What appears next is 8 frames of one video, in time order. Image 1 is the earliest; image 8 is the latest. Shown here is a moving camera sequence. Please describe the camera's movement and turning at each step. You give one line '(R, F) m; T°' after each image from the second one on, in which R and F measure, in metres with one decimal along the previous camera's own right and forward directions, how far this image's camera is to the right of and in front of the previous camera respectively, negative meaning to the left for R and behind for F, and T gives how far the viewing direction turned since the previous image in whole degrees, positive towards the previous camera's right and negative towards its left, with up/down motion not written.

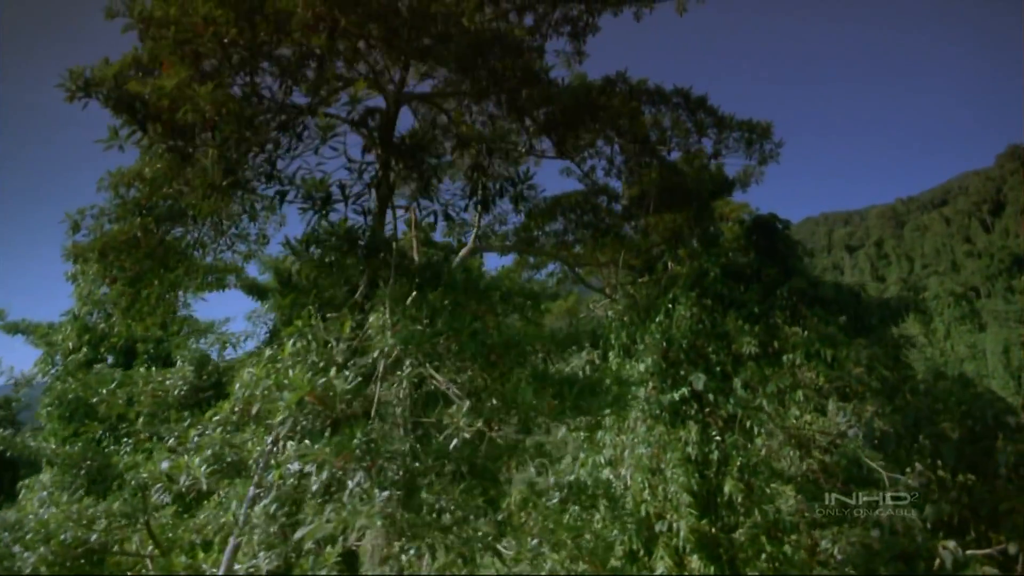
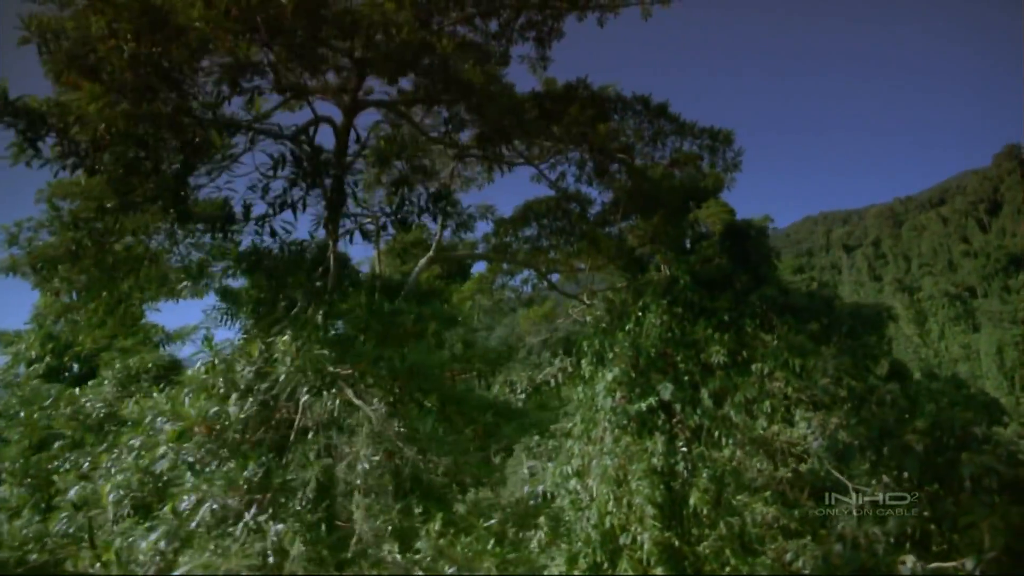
(+0.3, +0.1) m; 0°
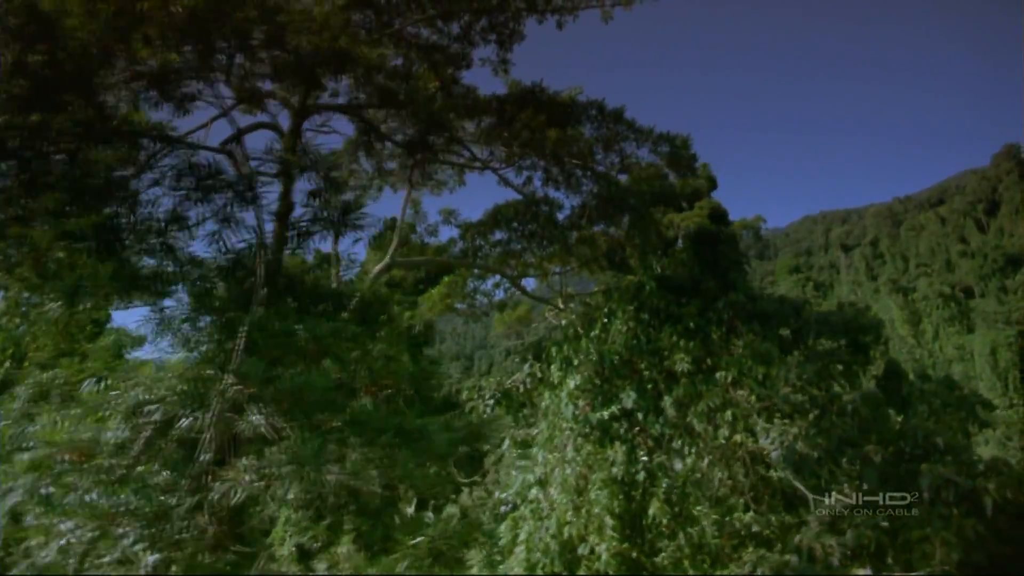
(+0.3, +0.1) m; 0°
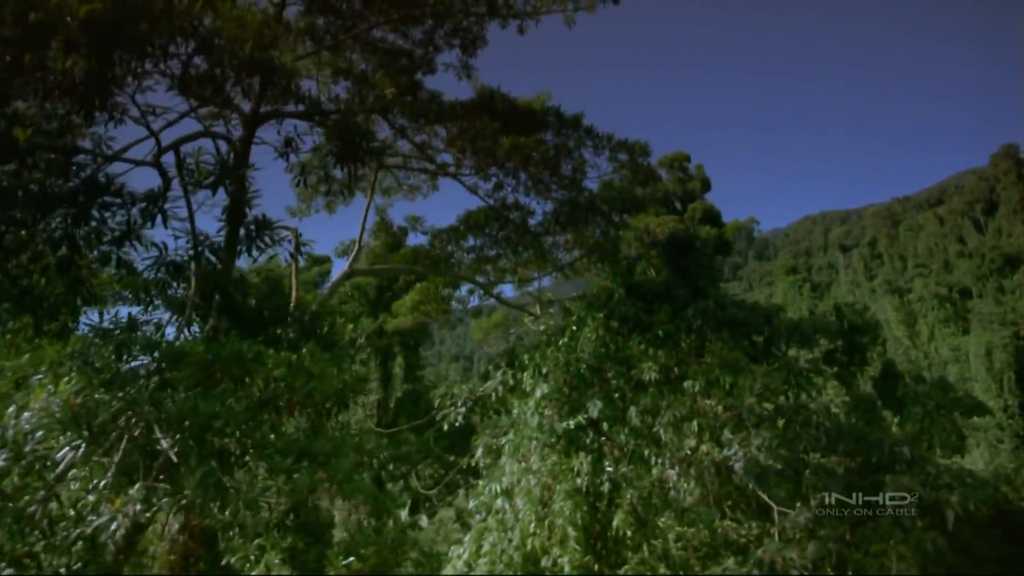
(+0.3, 0.0) m; 0°
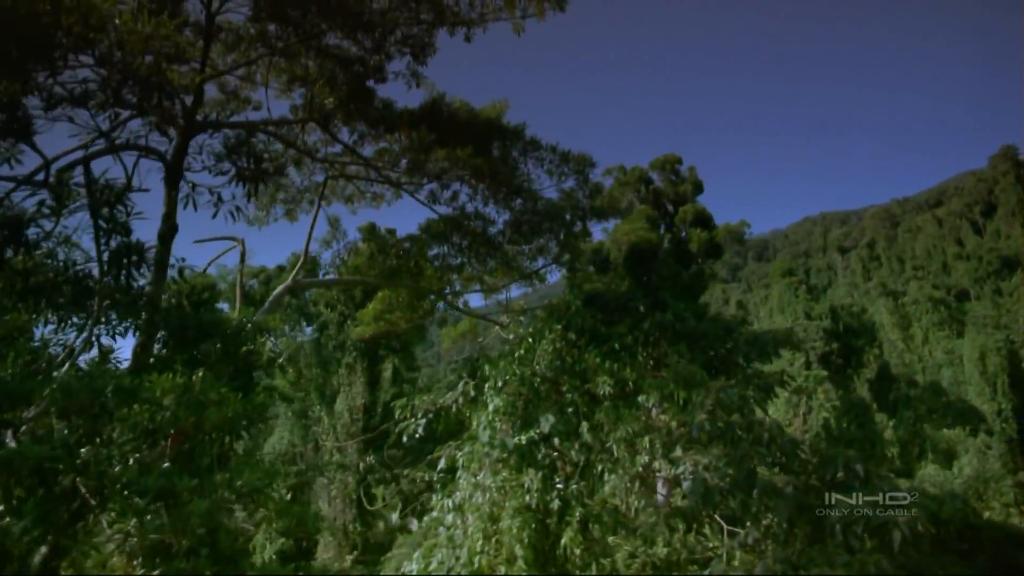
(+0.4, +0.1) m; 0°
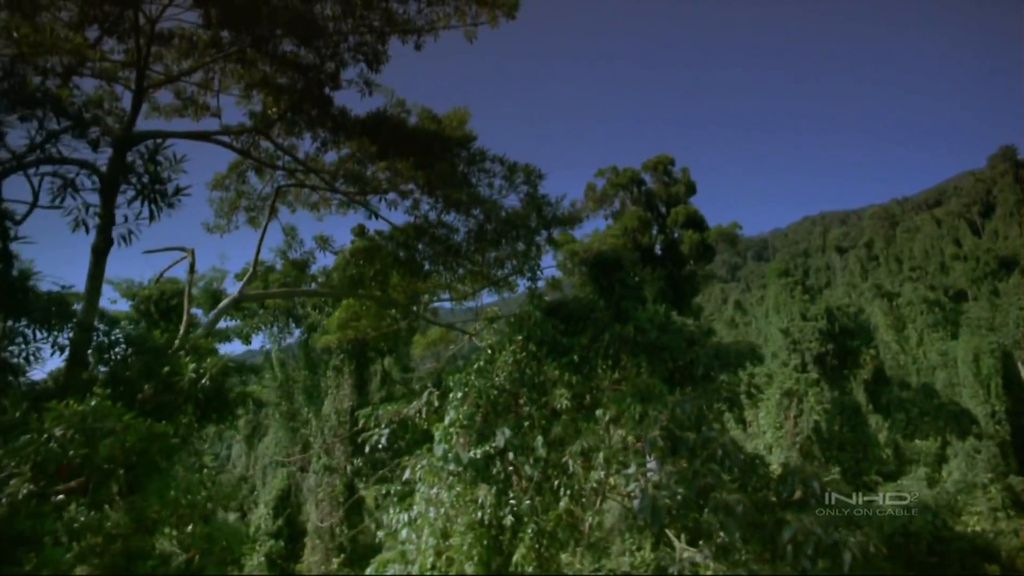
(+0.3, +0.1) m; 0°
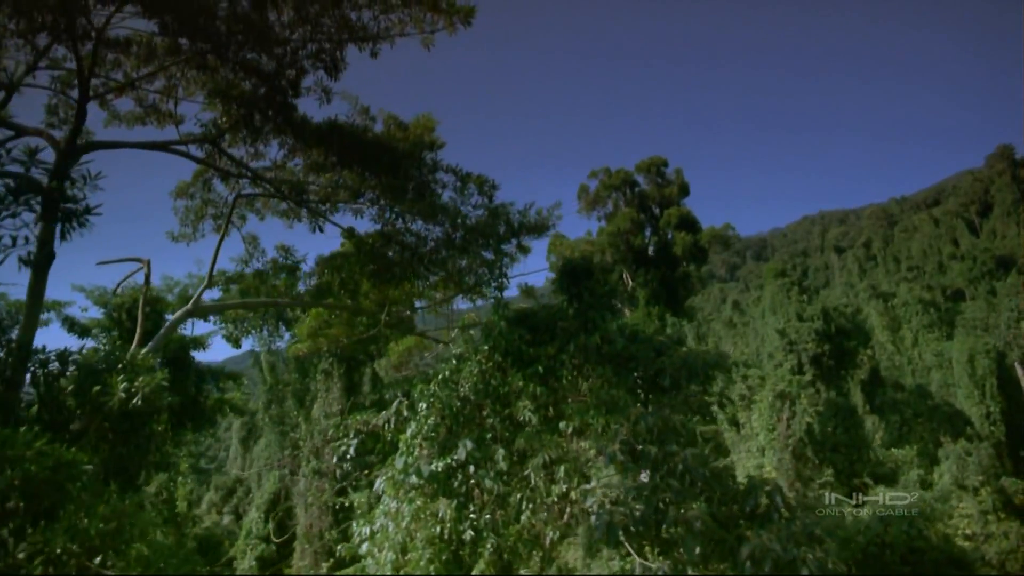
(+0.3, +0.1) m; 0°
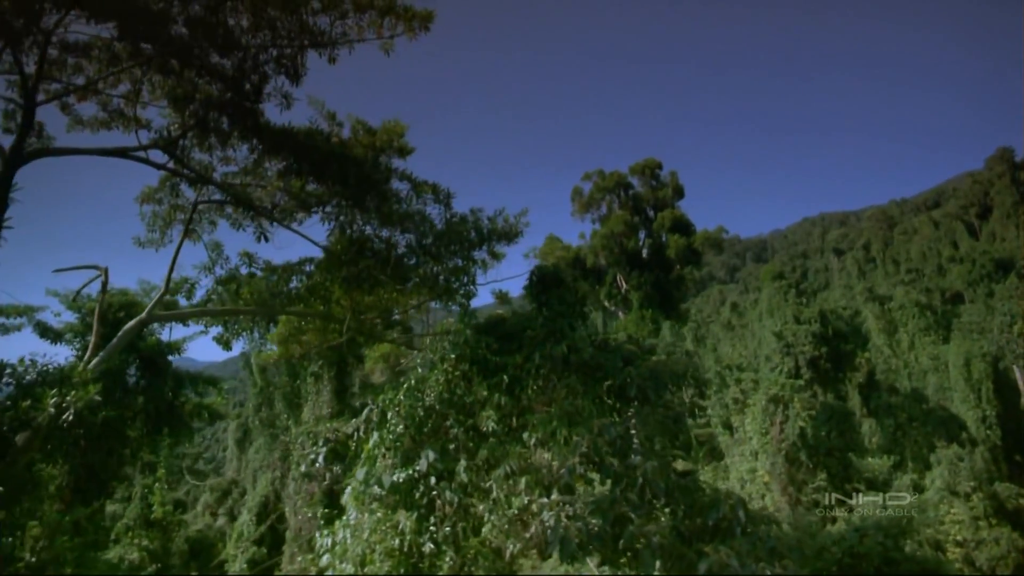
(+0.3, +0.1) m; 0°
